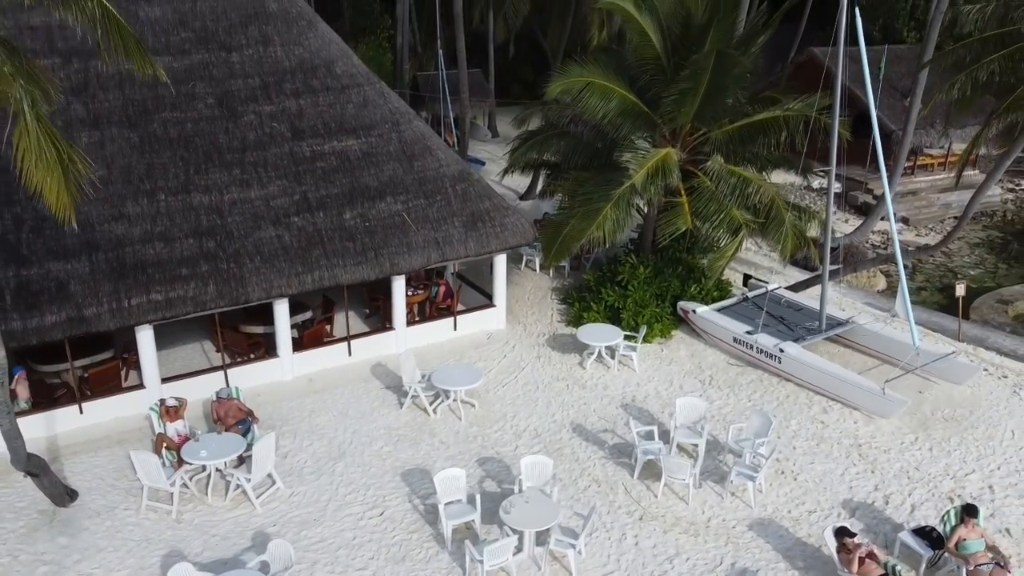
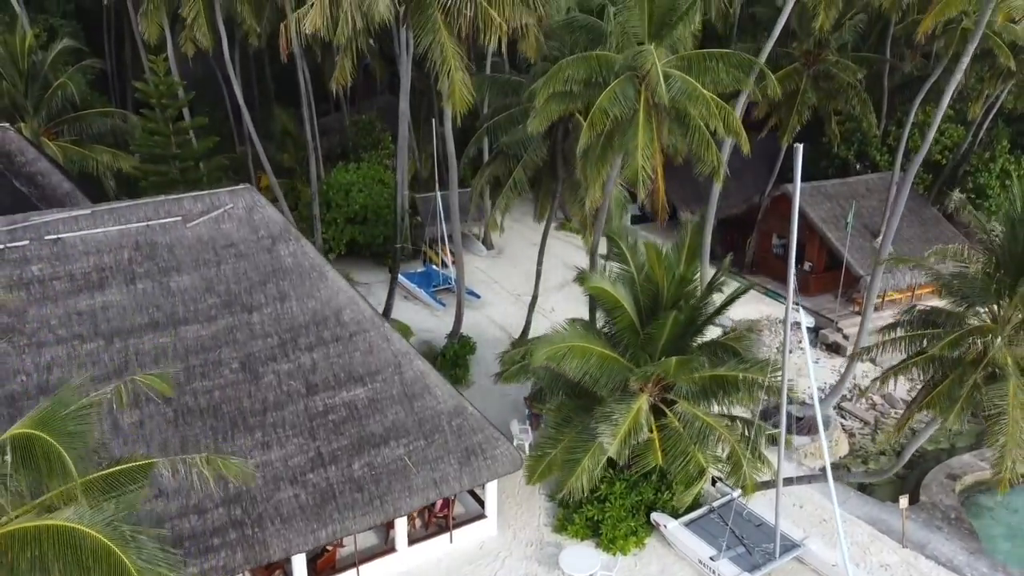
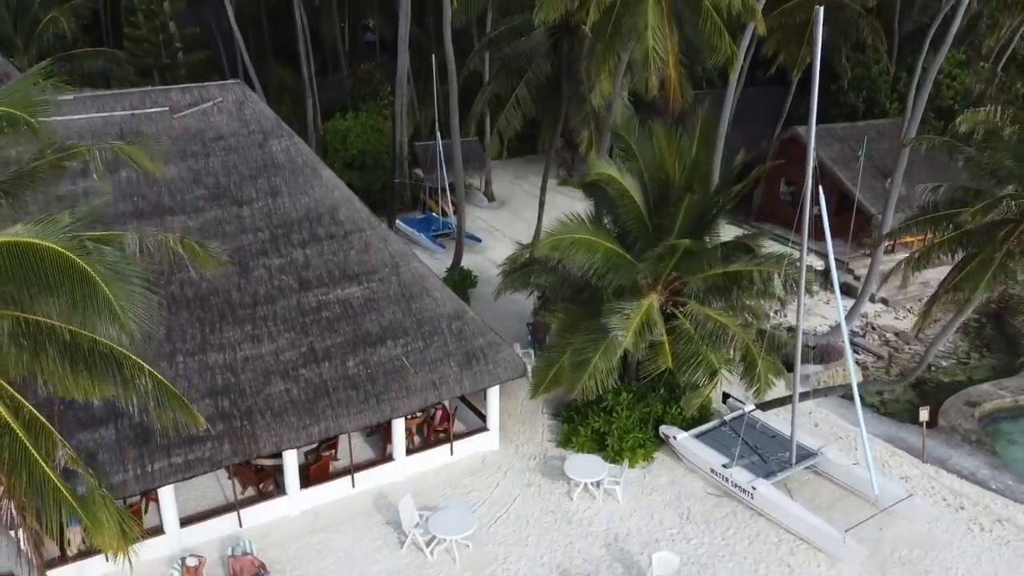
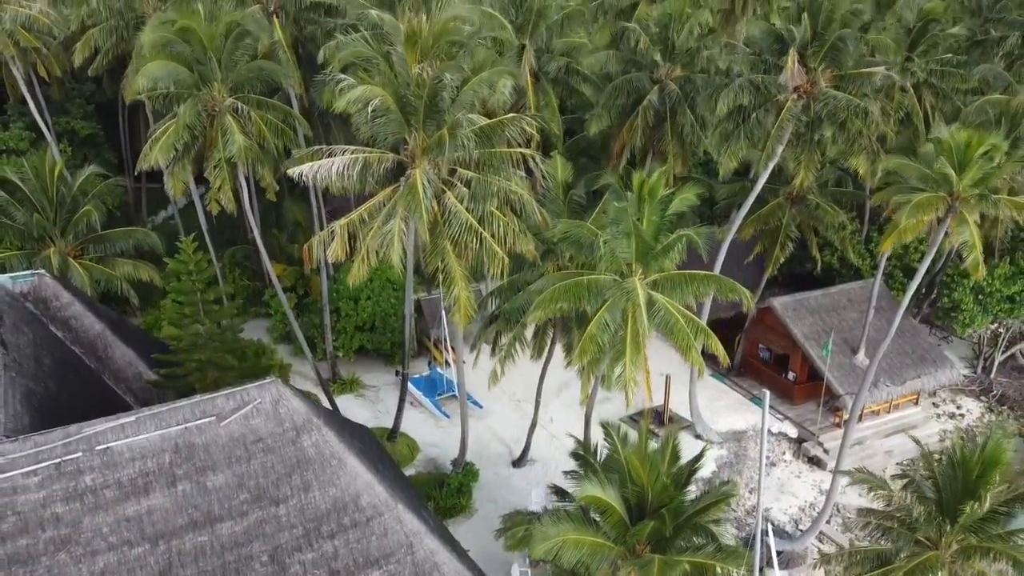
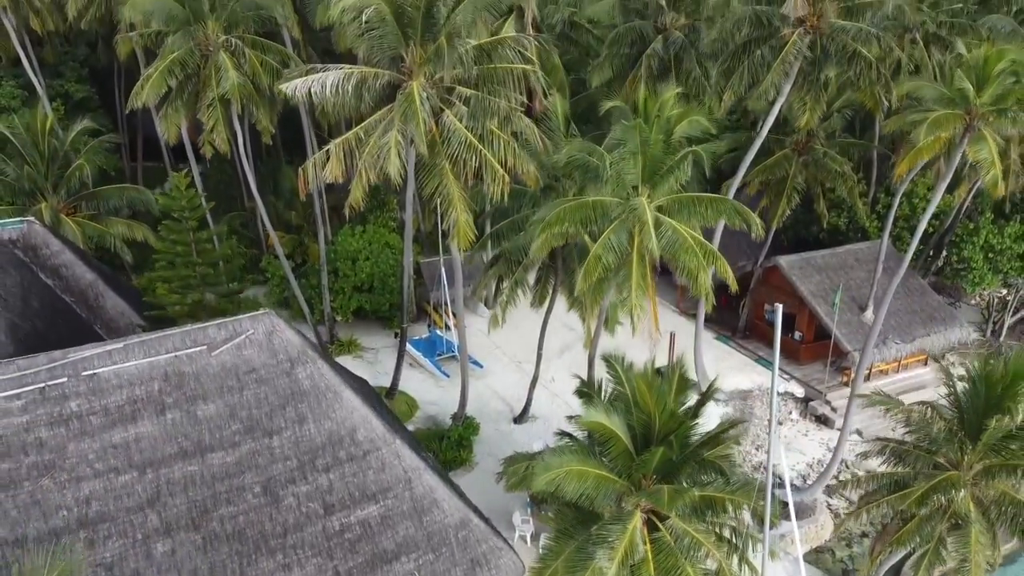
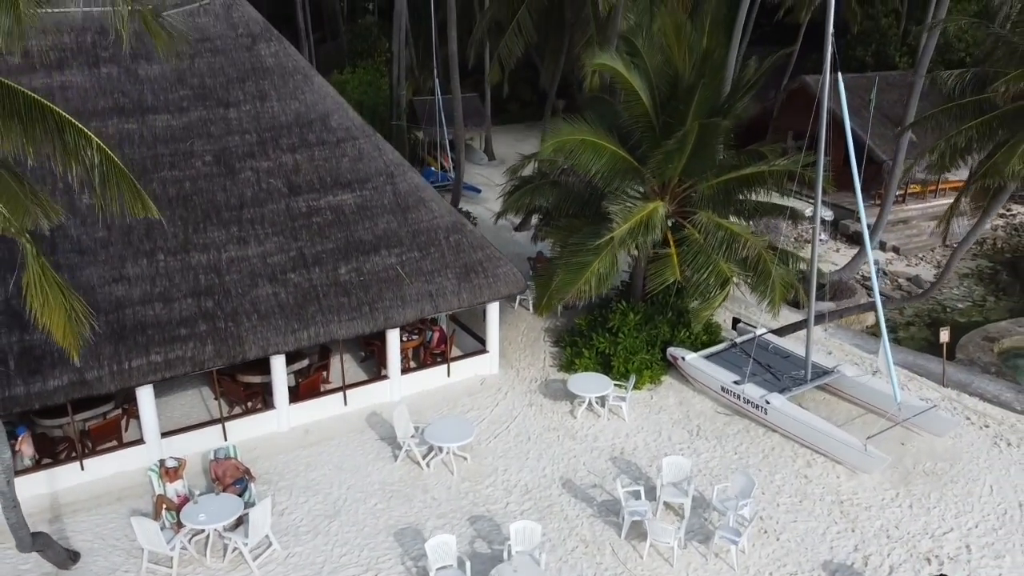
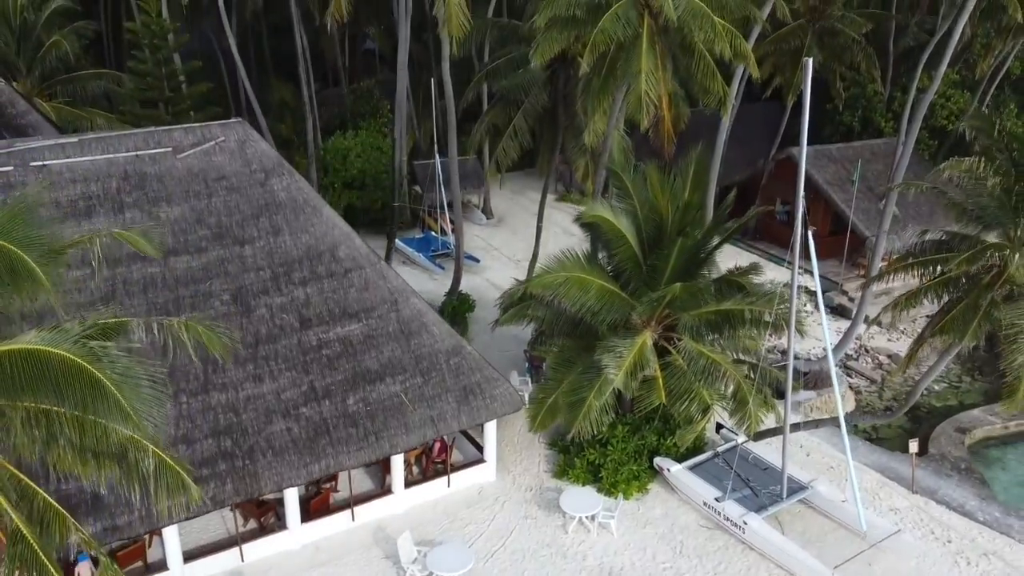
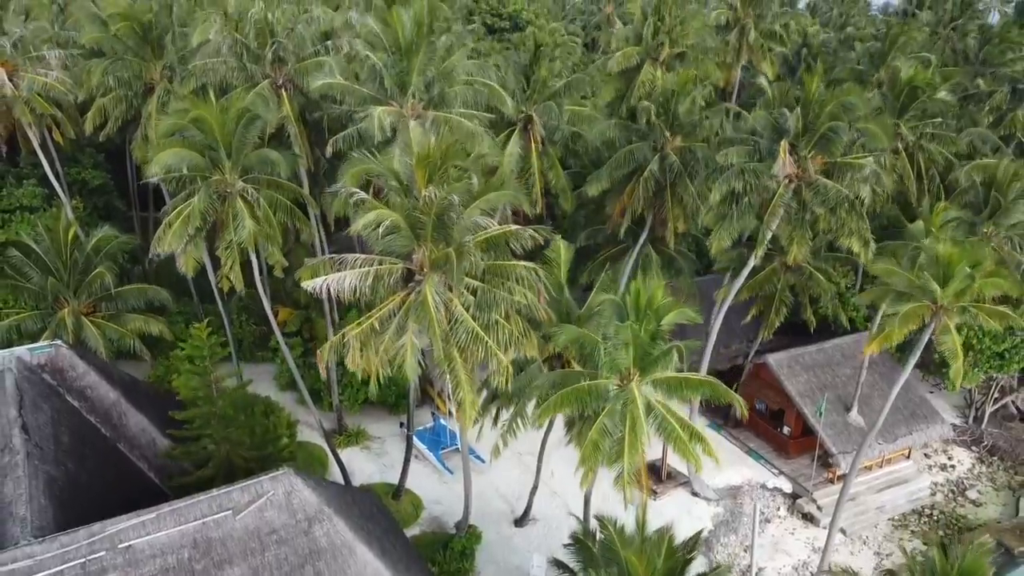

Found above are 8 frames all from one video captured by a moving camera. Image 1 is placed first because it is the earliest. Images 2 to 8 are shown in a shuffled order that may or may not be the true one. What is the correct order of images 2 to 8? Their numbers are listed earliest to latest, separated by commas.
6, 3, 7, 2, 5, 4, 8
